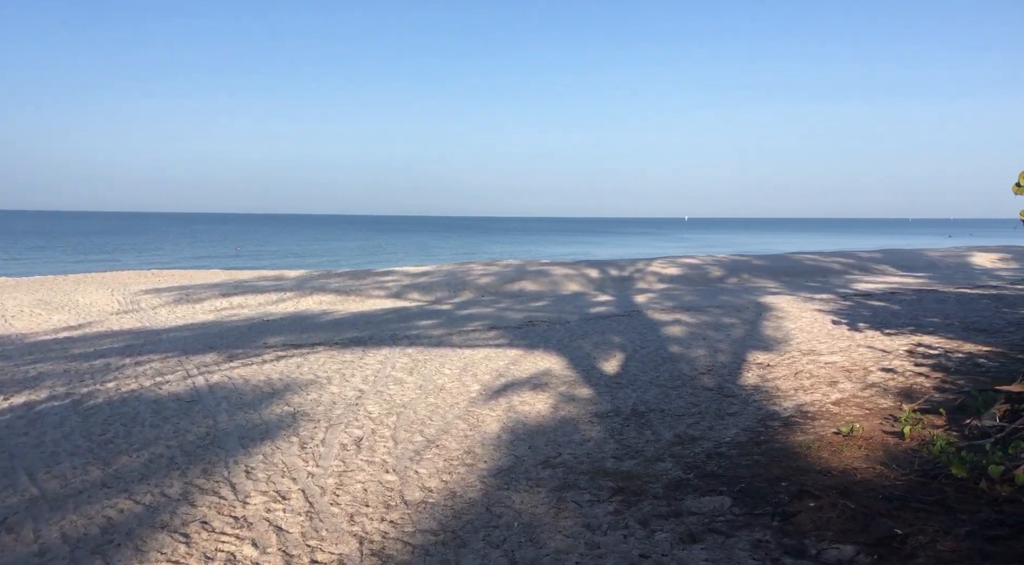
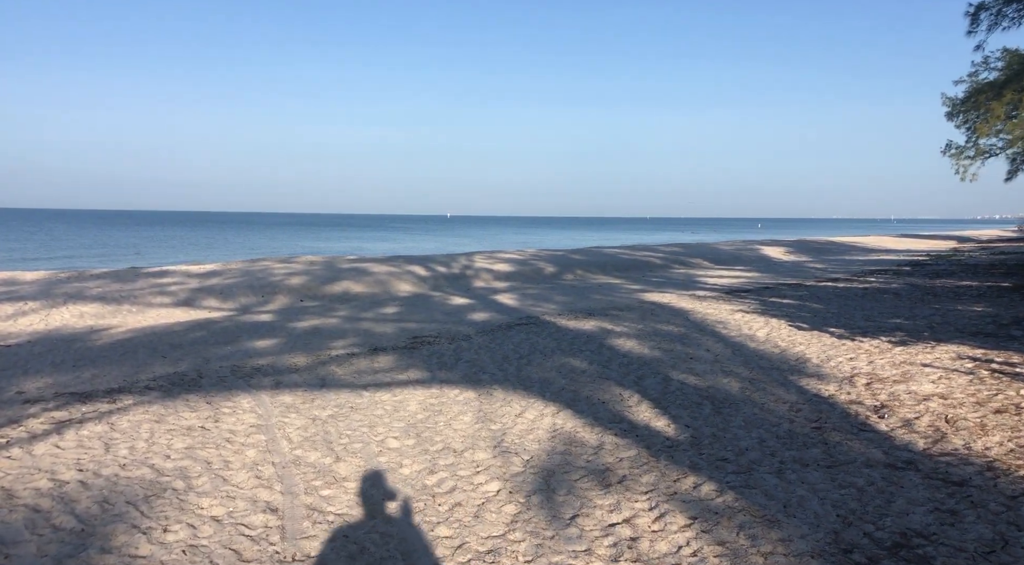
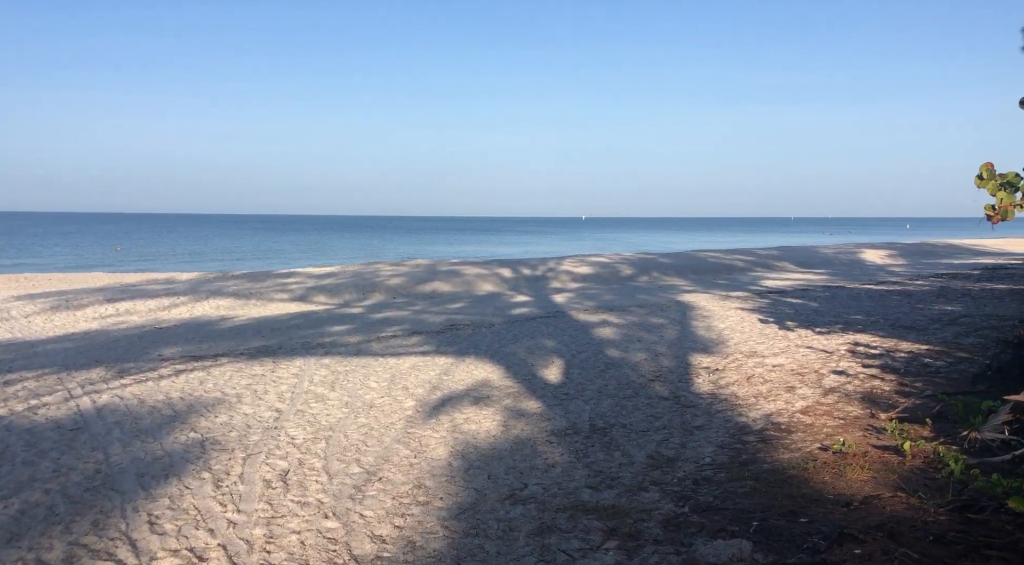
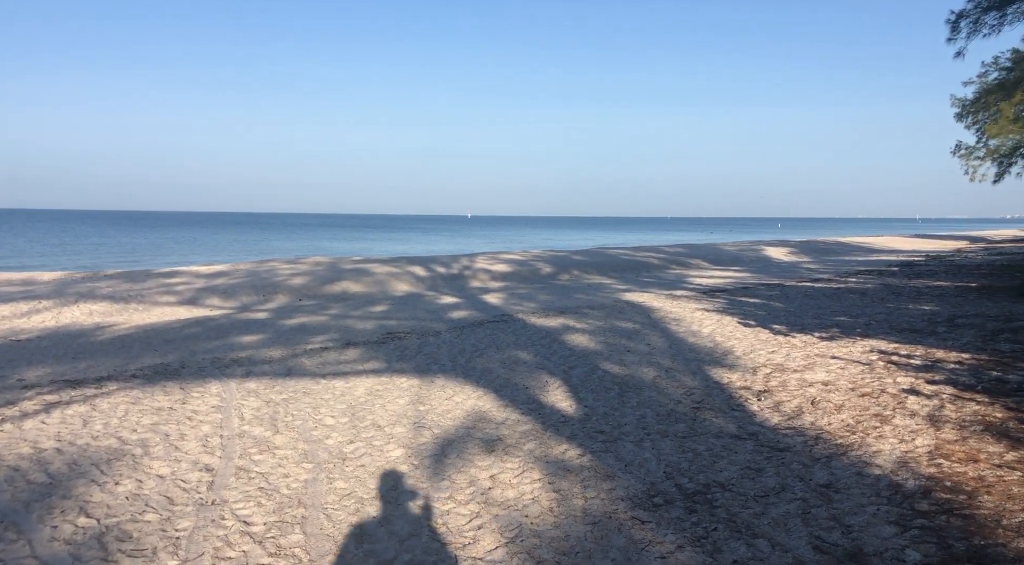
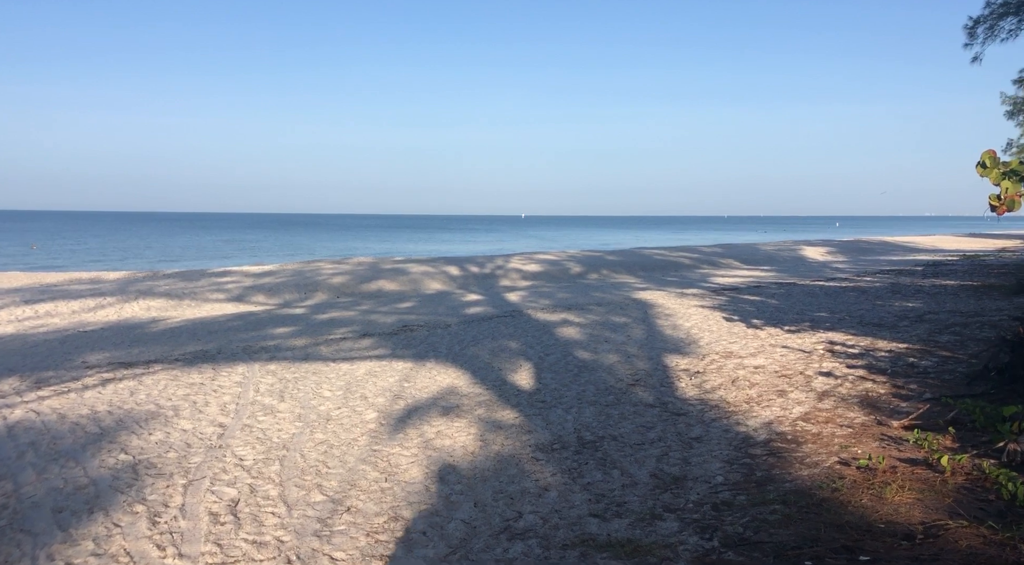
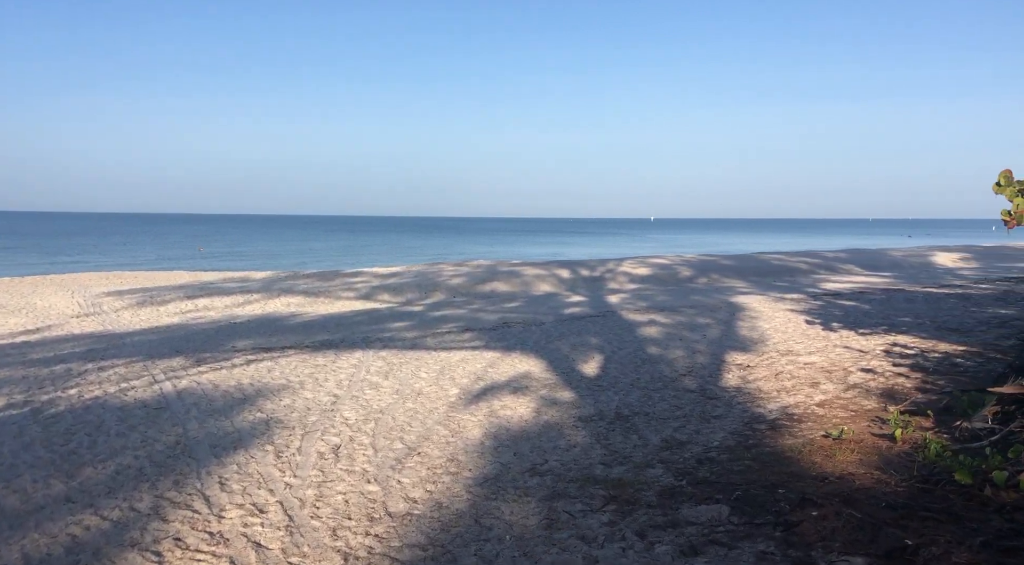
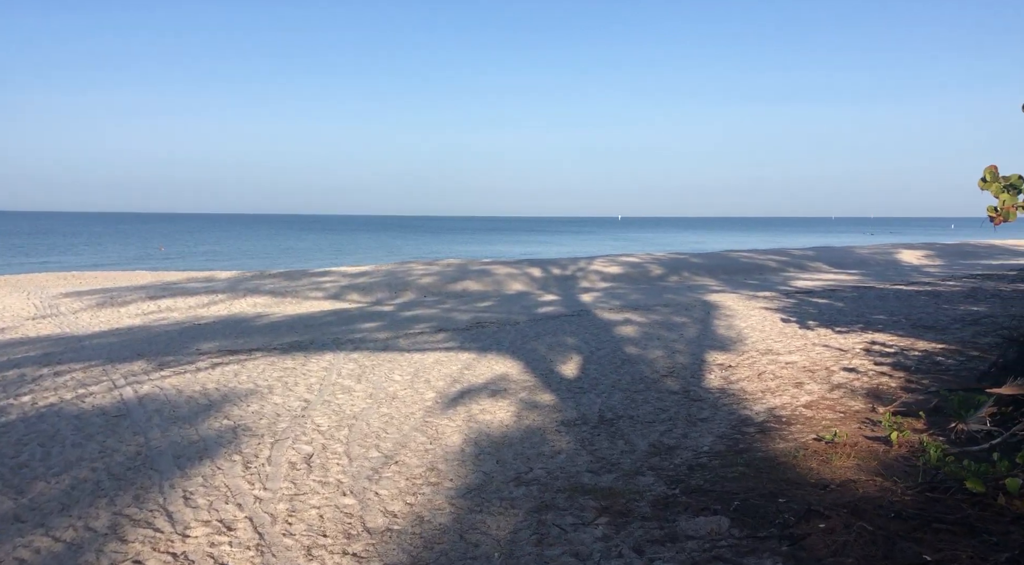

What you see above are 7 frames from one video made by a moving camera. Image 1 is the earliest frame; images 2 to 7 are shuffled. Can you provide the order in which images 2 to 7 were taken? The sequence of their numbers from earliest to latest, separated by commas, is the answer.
6, 7, 3, 5, 4, 2
